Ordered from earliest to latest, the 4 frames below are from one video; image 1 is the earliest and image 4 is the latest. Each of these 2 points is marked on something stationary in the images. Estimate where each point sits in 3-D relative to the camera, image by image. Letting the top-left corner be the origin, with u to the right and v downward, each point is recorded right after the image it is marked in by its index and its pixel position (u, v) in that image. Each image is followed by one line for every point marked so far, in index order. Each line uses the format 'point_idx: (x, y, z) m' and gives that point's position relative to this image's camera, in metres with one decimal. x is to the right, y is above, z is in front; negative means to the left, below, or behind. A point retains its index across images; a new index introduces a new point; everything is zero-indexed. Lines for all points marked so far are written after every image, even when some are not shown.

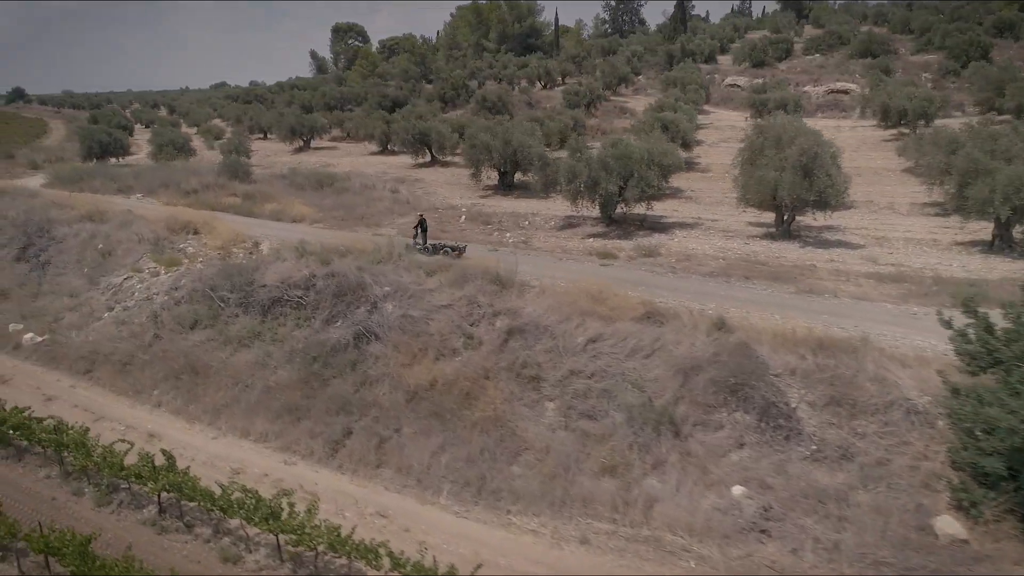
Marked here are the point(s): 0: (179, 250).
0: (-8.0, +0.9, +17.9) m
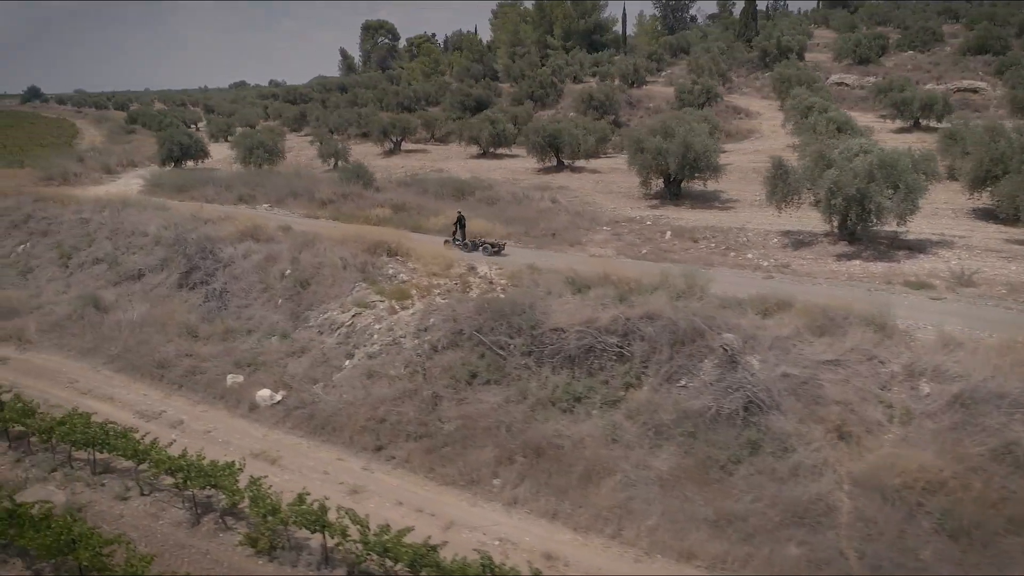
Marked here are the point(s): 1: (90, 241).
0: (-2.4, +0.2, +14.9) m
1: (-11.2, +1.2, +19.7) m
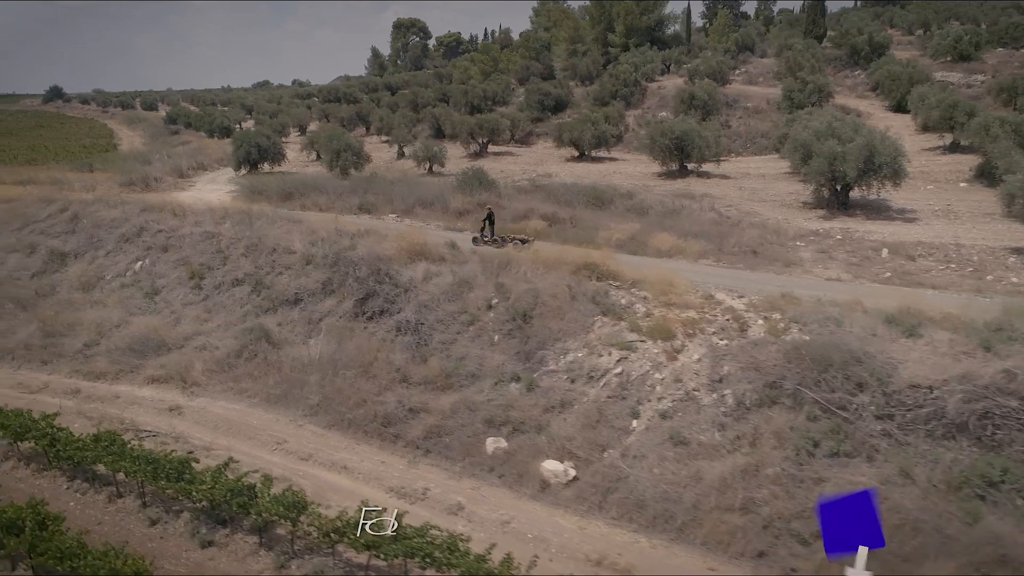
0: (+2.1, -0.4, +12.5) m
1: (-6.7, +0.7, +17.4) m
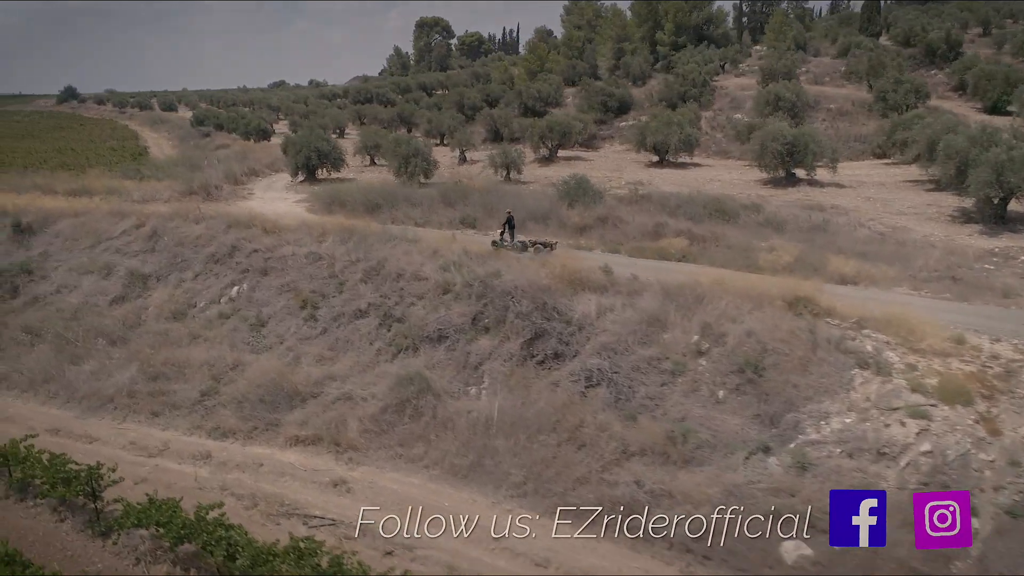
0: (+5.2, -1.0, +10.2) m
1: (-3.5, +0.1, +15.1) m
